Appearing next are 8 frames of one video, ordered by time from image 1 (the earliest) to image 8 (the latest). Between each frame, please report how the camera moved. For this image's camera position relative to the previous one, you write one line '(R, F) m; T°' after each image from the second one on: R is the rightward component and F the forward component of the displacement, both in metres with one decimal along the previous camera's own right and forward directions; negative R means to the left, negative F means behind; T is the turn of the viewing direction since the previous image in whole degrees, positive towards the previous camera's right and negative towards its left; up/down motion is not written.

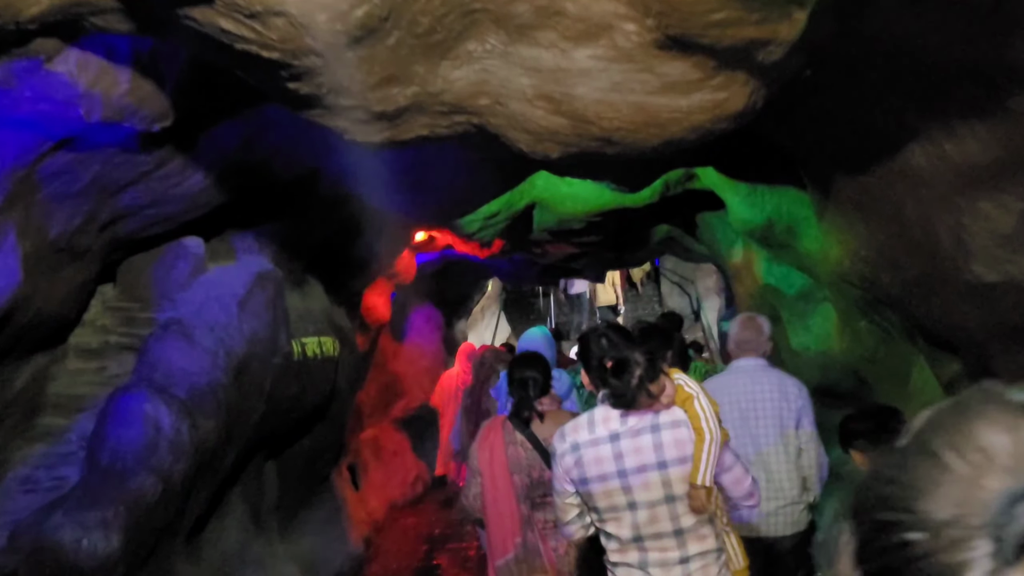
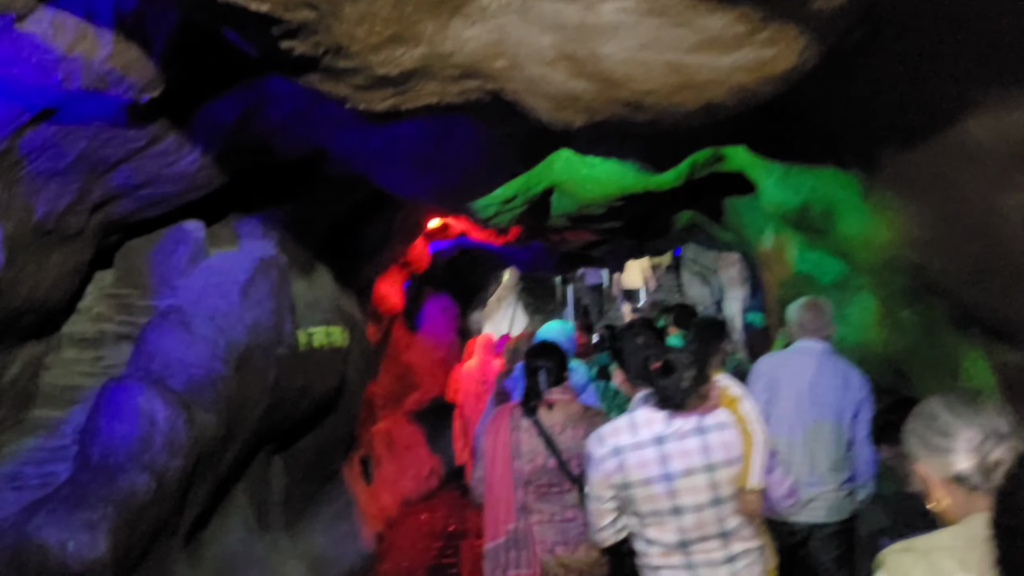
(0.0, +0.3) m; -1°
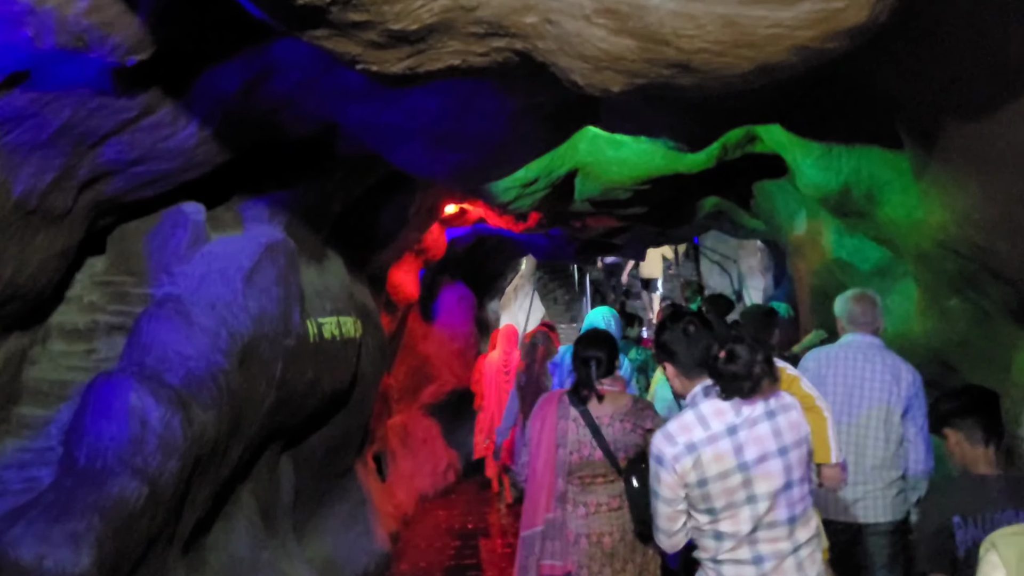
(-0.1, +0.3) m; -1°
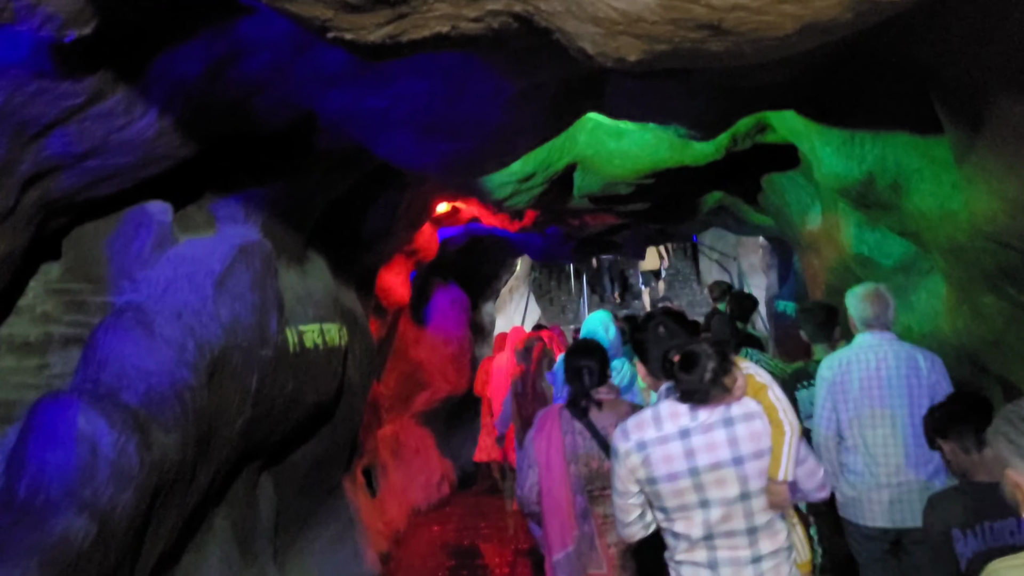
(0.0, +0.4) m; 0°
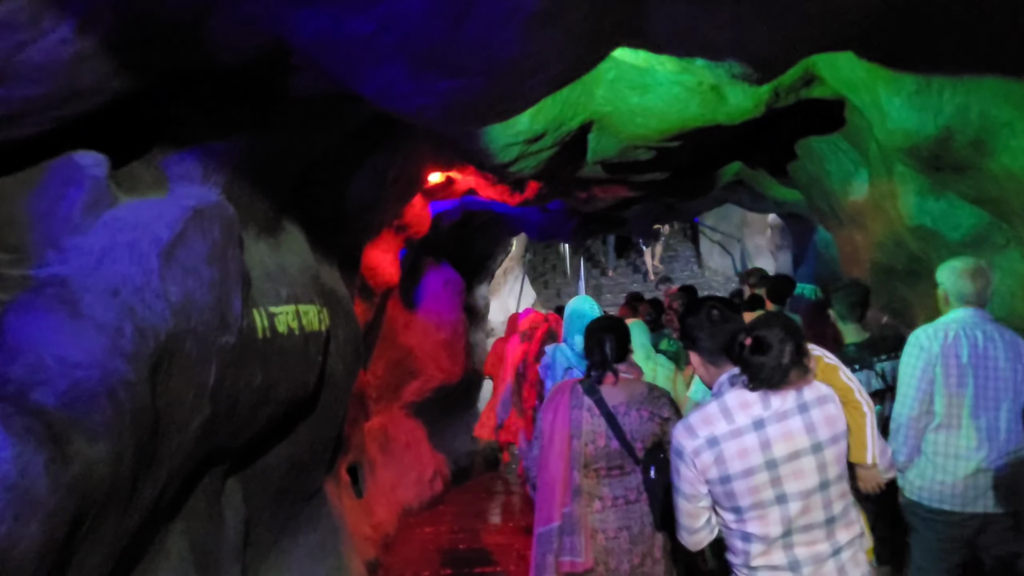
(-0.1, +0.7) m; +1°
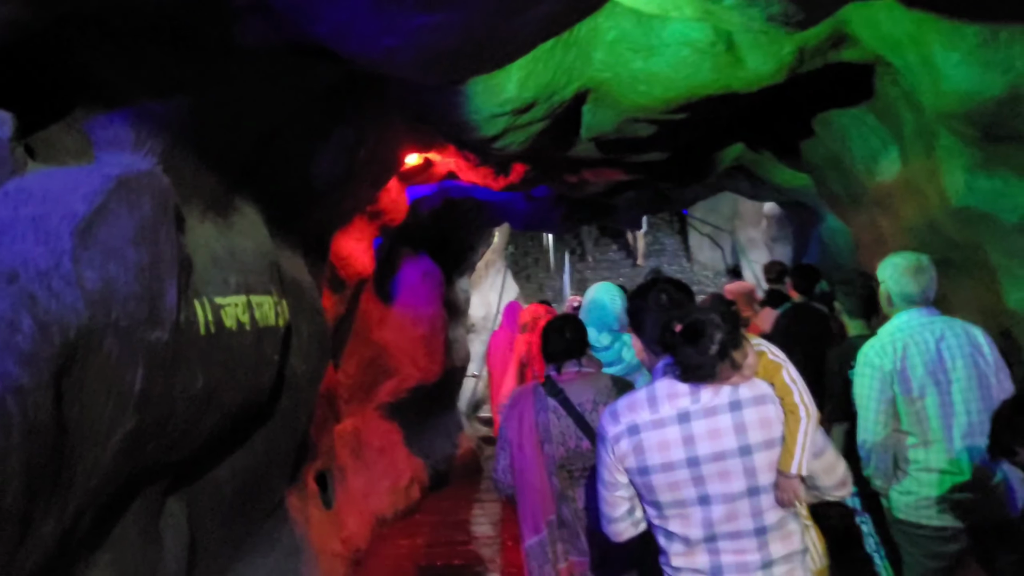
(0.0, +0.5) m; +2°
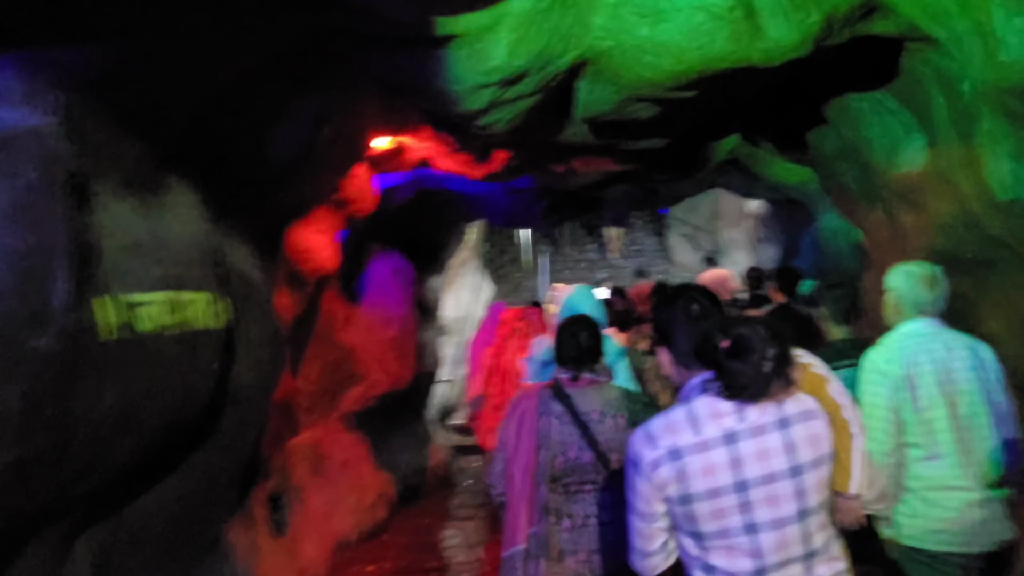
(-0.1, +0.6) m; +2°
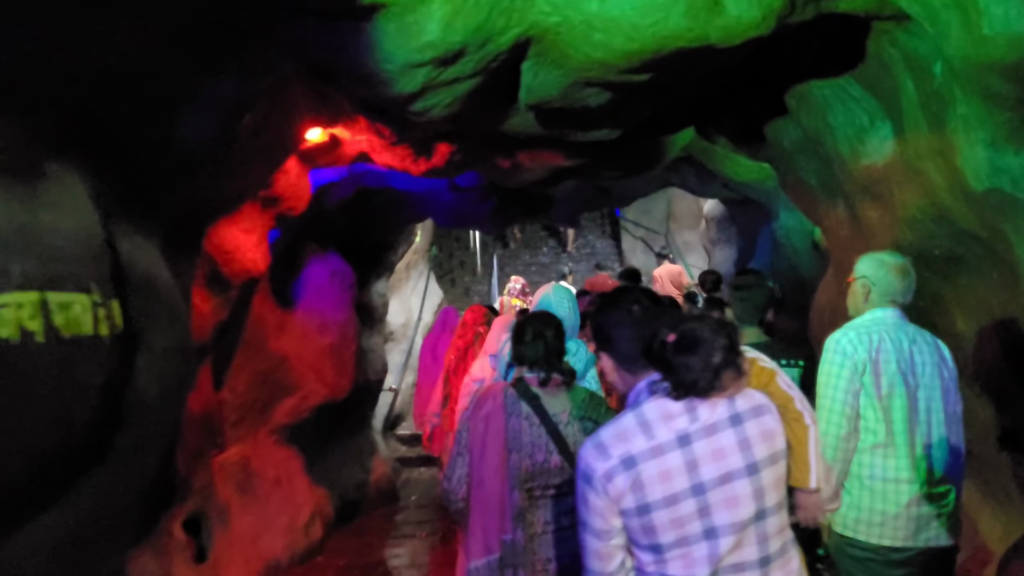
(+0.1, +0.3) m; +3°
